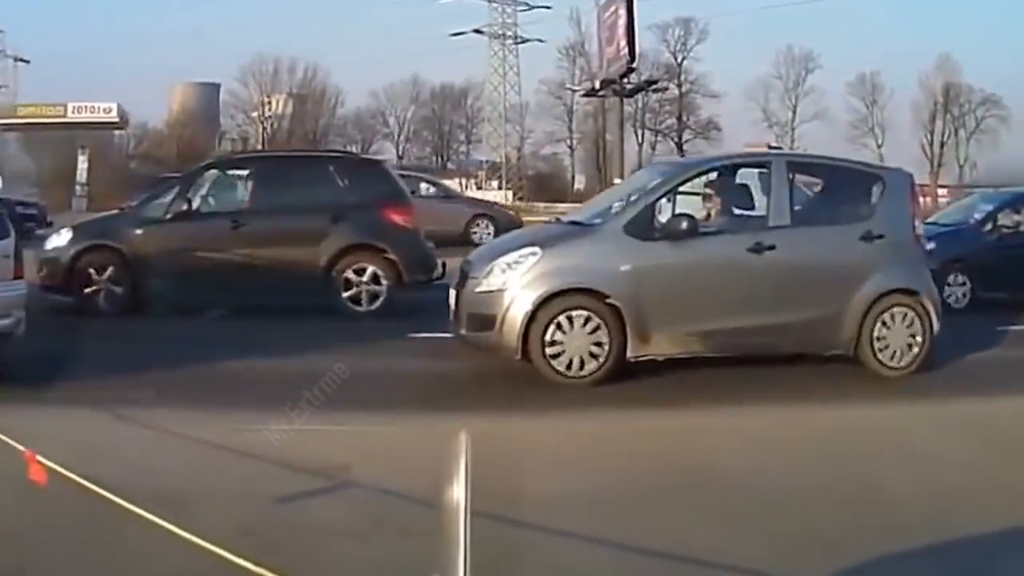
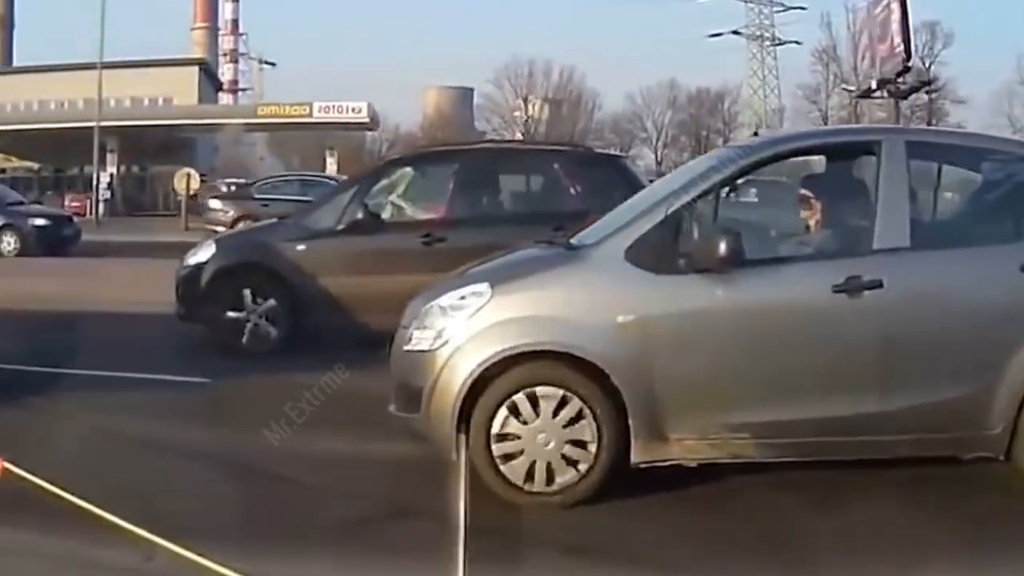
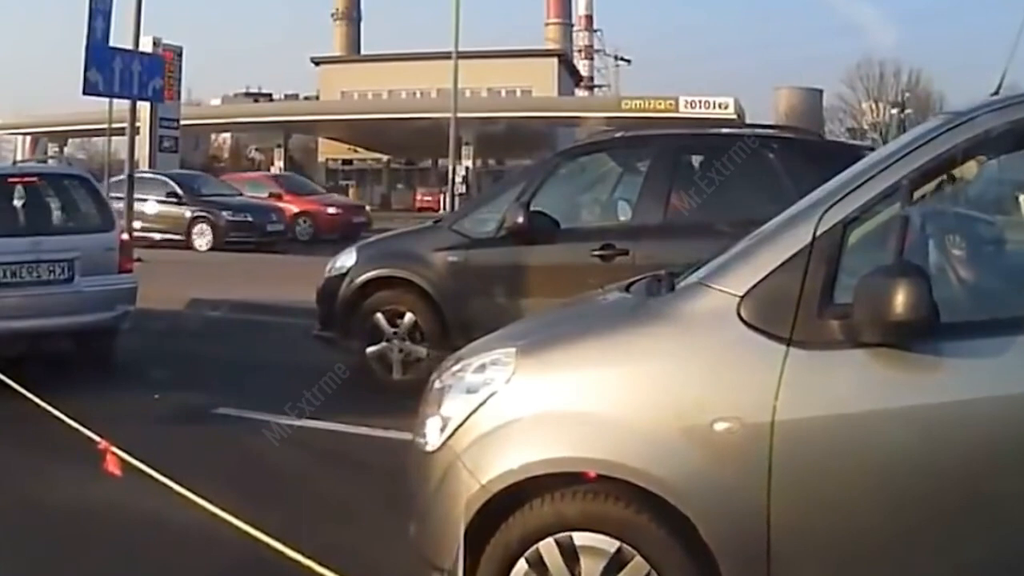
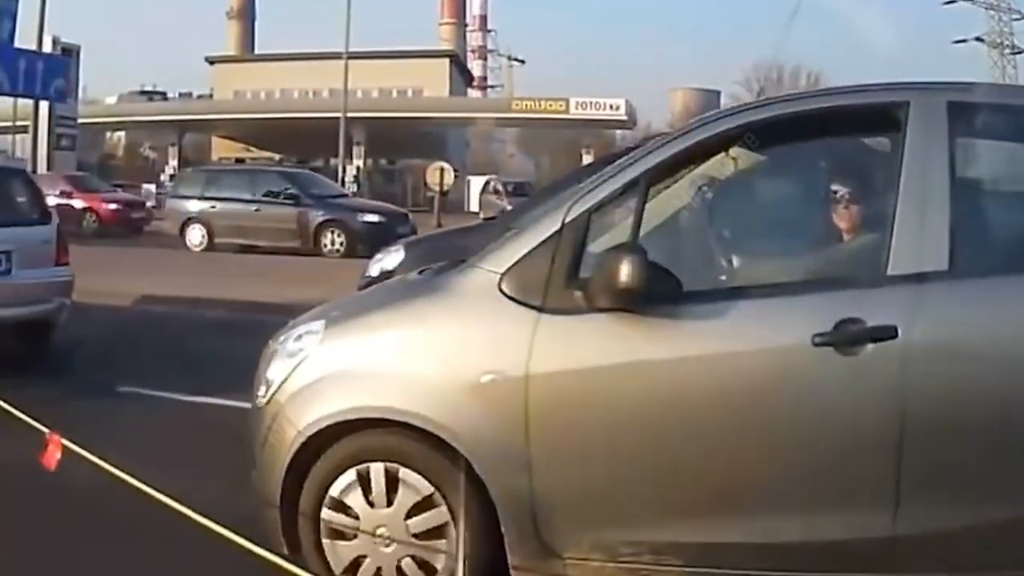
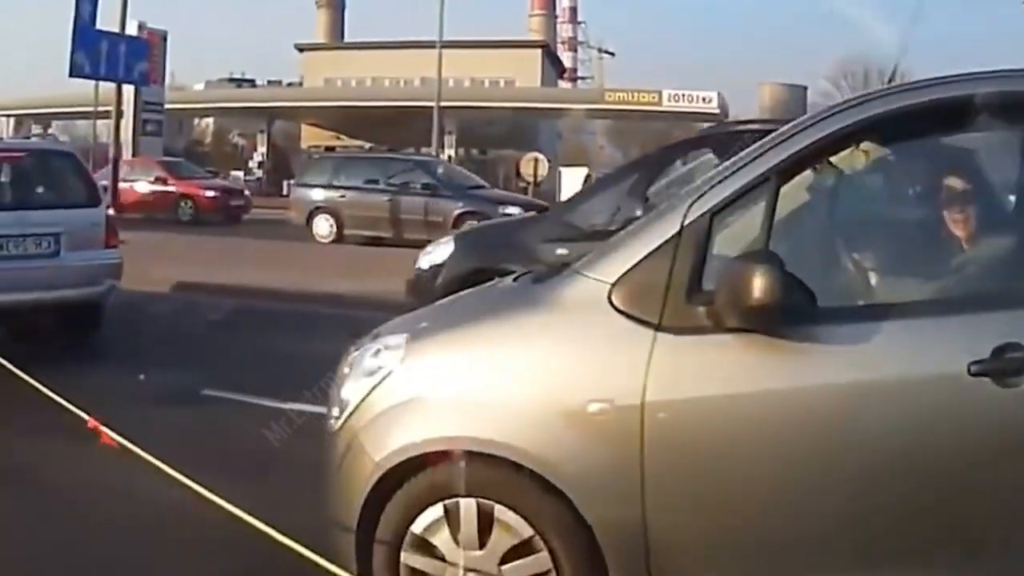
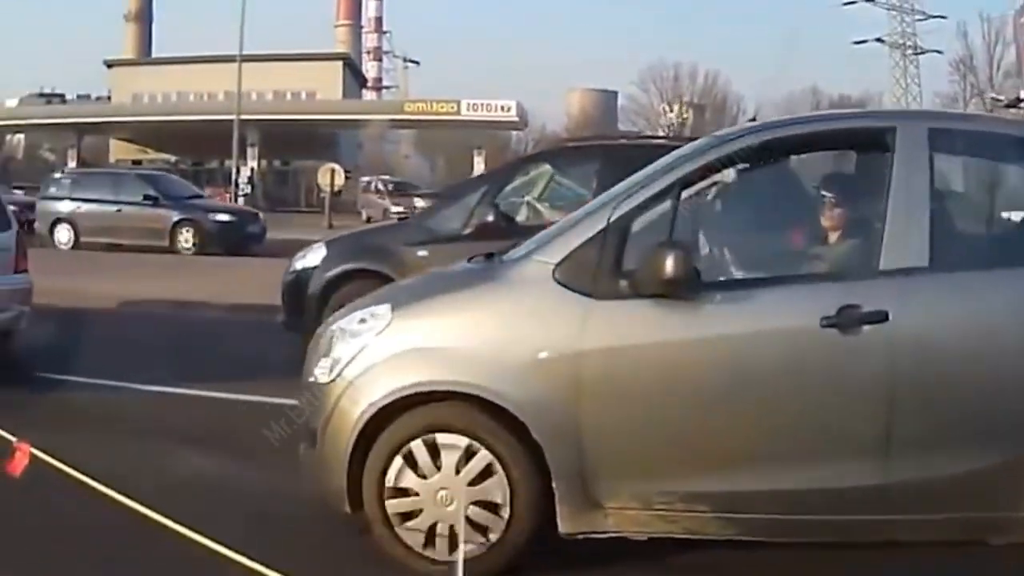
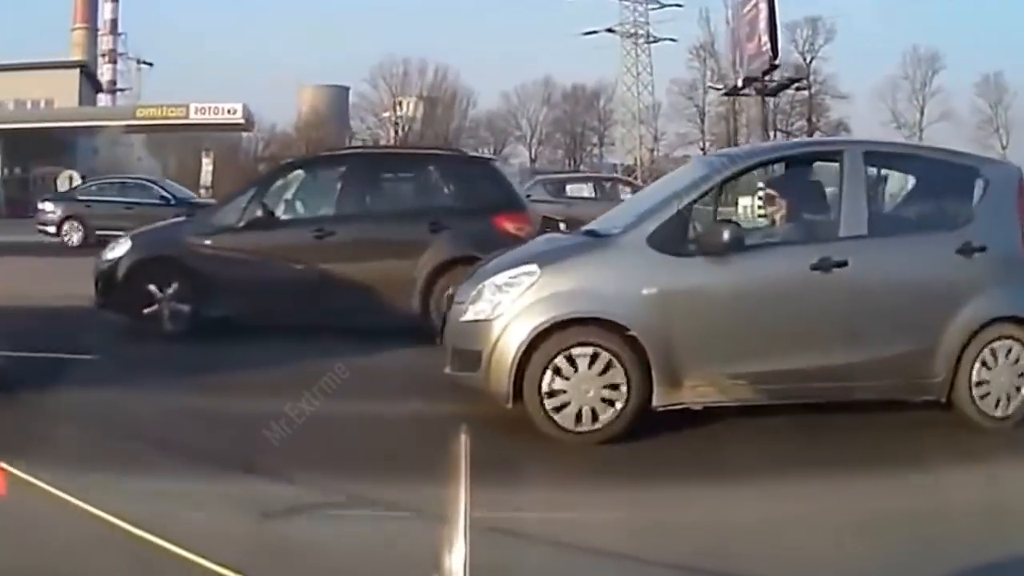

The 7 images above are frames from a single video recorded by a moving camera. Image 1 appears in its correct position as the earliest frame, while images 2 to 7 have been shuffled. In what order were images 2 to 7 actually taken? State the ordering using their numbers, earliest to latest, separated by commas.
7, 2, 6, 4, 5, 3
